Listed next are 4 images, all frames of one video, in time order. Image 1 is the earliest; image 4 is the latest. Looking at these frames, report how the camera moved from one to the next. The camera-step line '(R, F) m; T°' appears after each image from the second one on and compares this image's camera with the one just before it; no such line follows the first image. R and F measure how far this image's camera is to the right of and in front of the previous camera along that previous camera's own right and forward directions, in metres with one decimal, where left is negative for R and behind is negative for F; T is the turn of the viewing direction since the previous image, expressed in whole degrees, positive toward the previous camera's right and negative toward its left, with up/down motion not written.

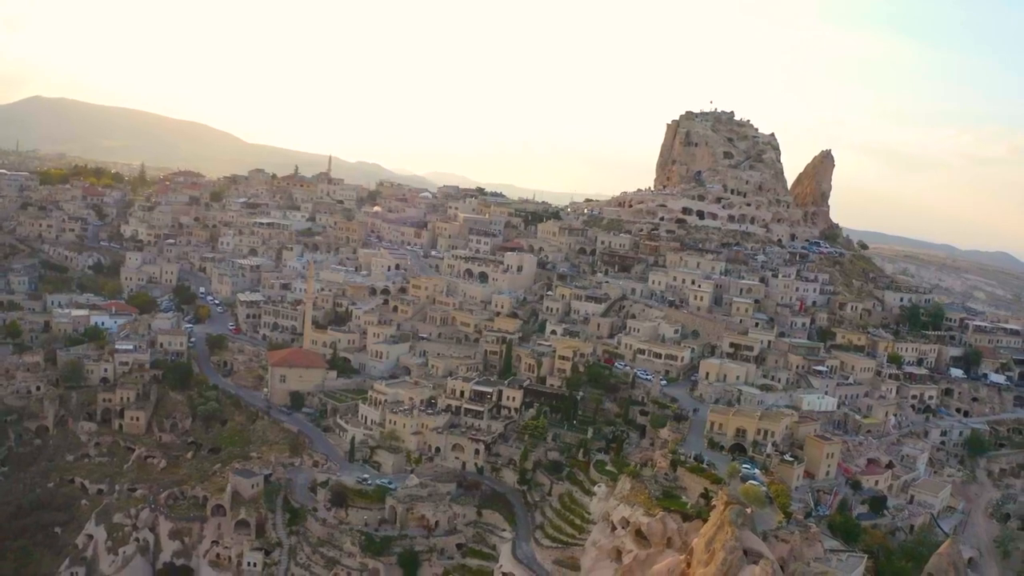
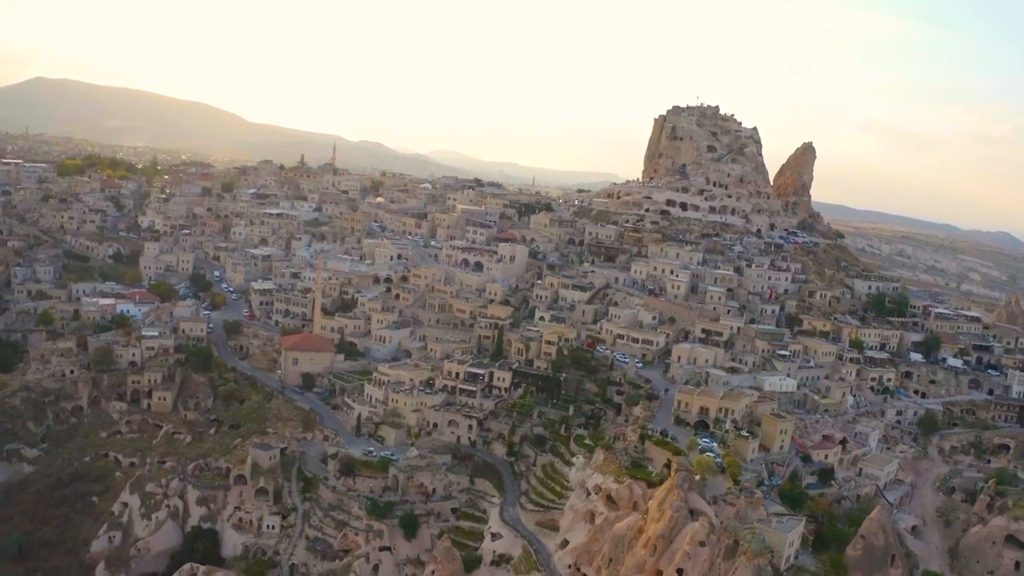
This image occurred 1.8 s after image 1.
(+0.5, -2.9) m; 0°
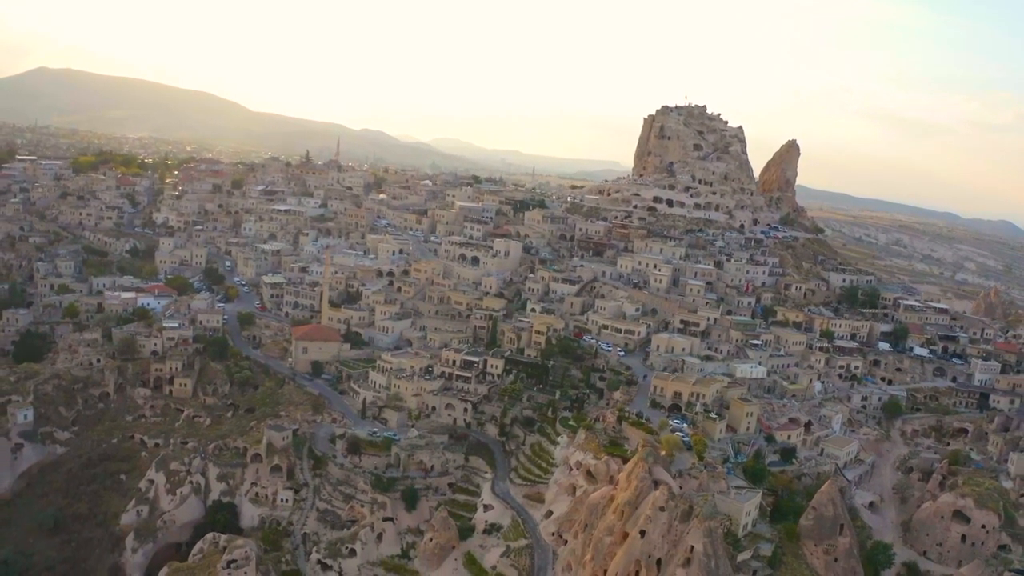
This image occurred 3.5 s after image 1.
(+0.4, -2.7) m; 0°
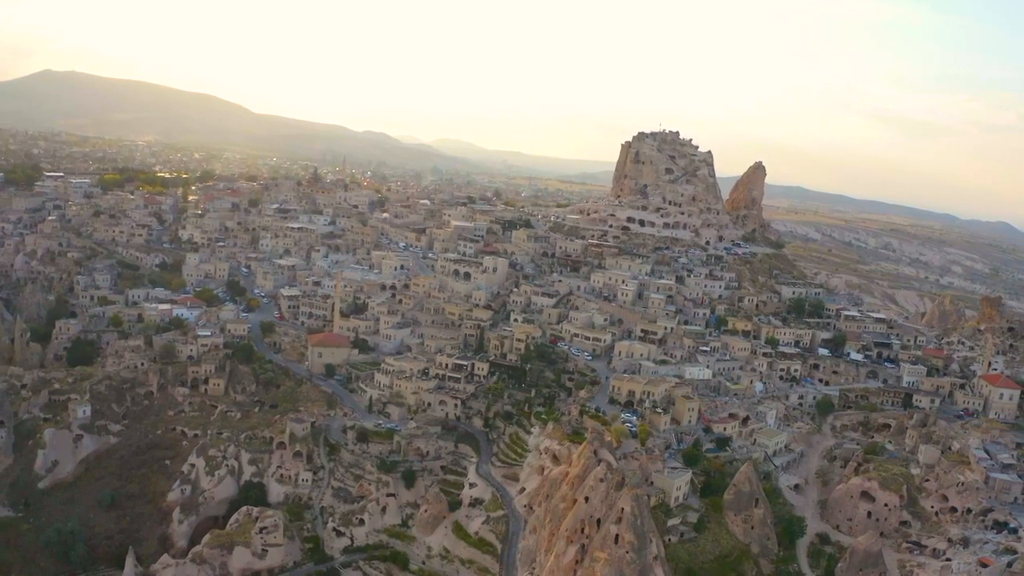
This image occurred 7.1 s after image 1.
(+0.9, -6.0) m; 0°
